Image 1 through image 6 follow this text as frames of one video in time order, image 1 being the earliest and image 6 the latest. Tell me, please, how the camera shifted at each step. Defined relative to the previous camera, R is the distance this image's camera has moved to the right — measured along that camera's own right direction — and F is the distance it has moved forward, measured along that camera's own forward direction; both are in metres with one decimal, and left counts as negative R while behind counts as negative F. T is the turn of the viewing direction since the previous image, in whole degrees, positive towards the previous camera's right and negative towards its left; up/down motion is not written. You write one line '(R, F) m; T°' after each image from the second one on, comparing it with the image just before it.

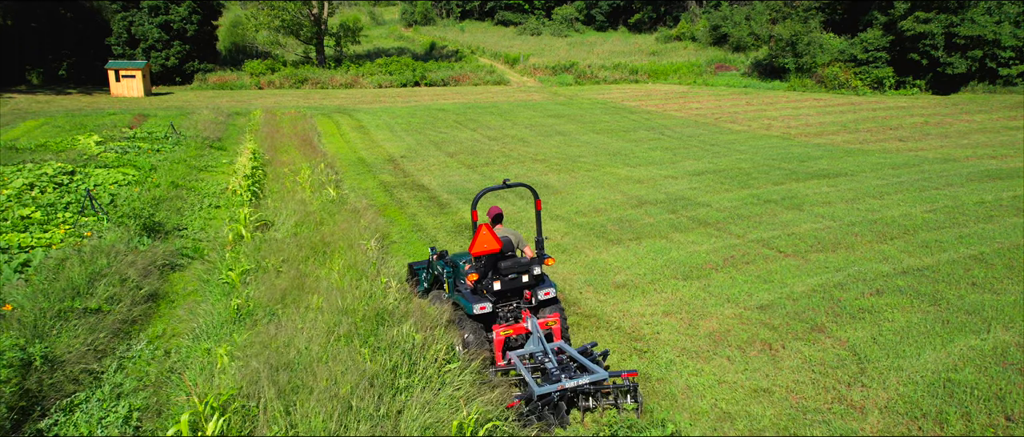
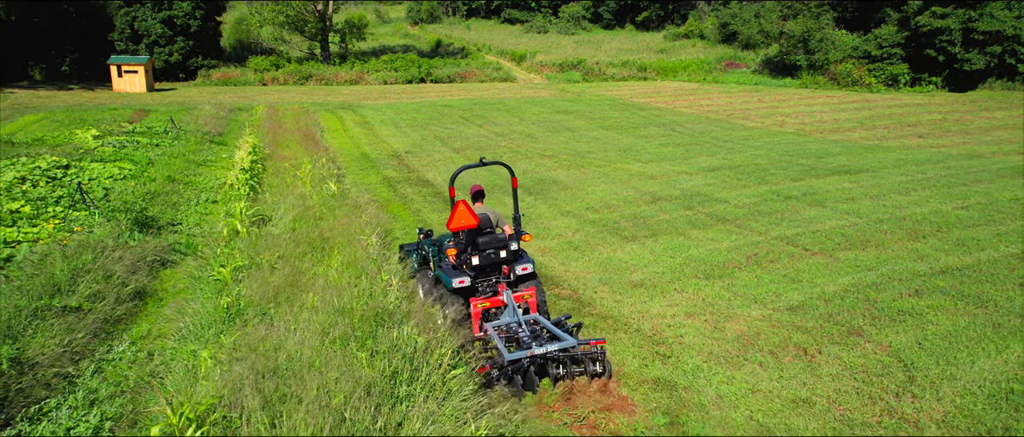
(-0.1, +0.5) m; 0°
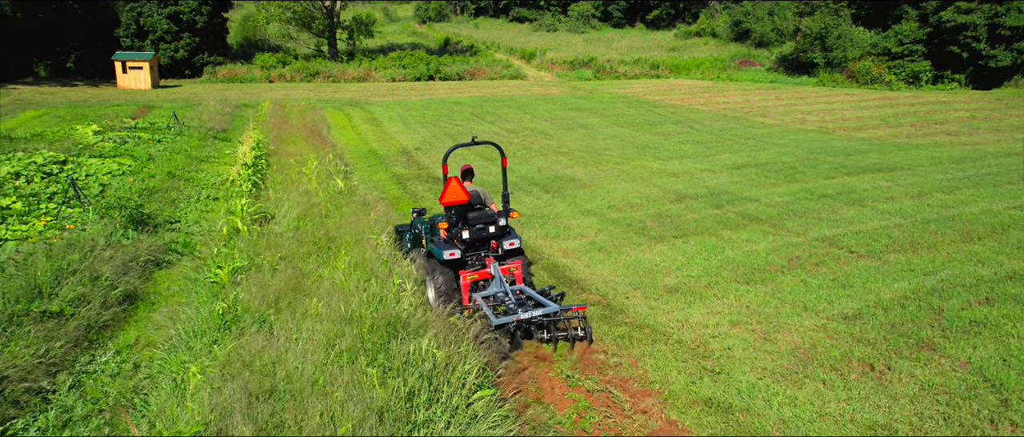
(-0.2, +0.7) m; -1°
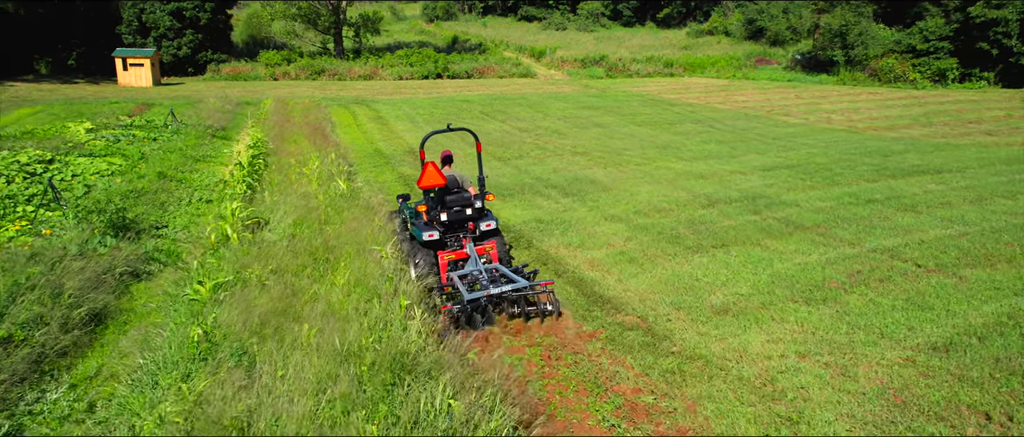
(-0.2, +0.9) m; -1°
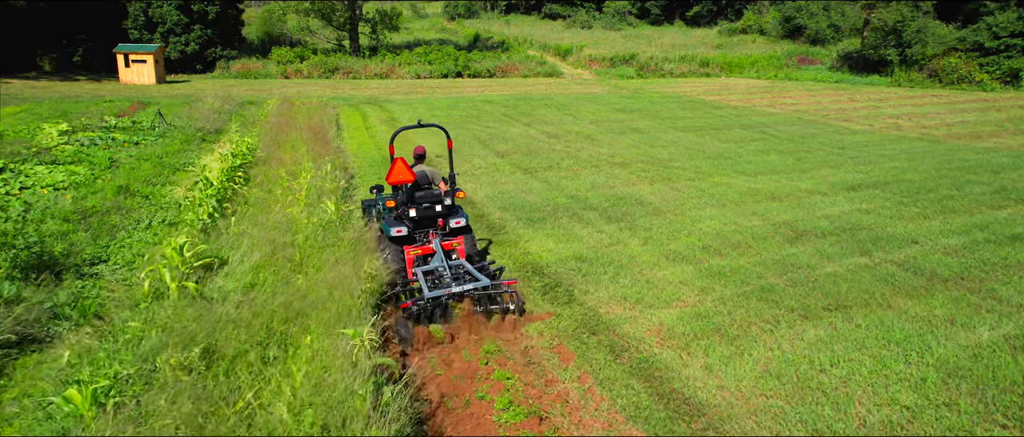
(-0.2, +2.2) m; -2°
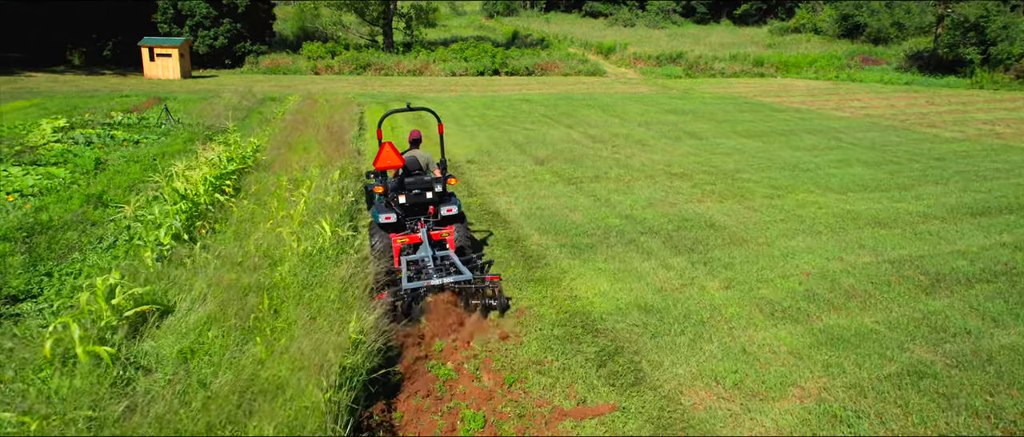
(-0.1, +1.9) m; -3°
